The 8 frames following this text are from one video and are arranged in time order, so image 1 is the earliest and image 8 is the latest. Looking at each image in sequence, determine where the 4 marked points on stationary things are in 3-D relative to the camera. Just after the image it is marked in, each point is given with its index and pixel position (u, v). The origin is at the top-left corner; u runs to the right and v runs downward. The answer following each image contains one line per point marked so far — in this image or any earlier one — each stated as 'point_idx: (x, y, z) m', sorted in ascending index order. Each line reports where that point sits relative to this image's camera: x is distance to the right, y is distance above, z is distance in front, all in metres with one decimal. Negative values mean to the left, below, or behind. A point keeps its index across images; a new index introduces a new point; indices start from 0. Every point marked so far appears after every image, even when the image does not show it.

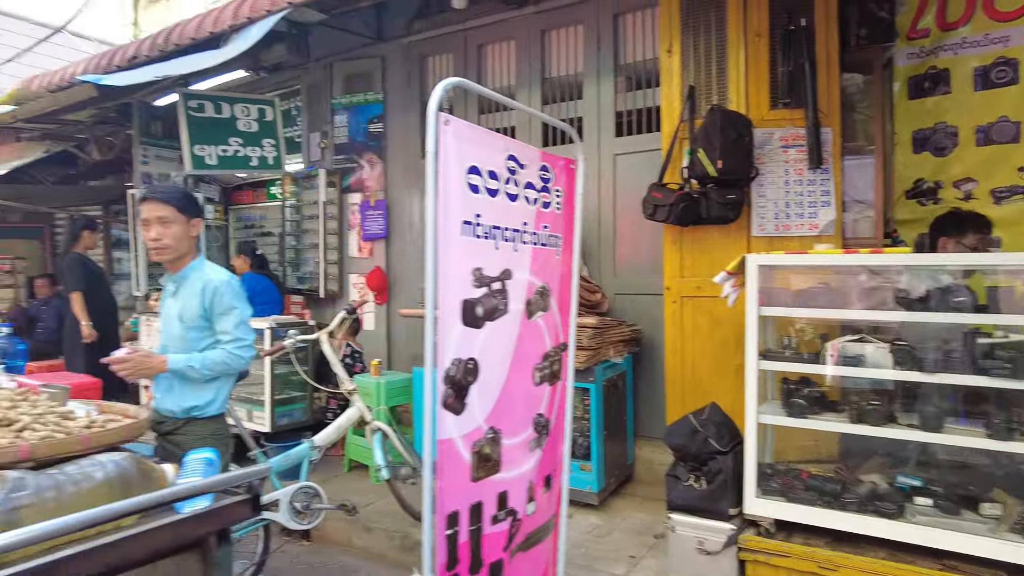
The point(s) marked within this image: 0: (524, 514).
0: (+0.1, -1.0, +3.0) m
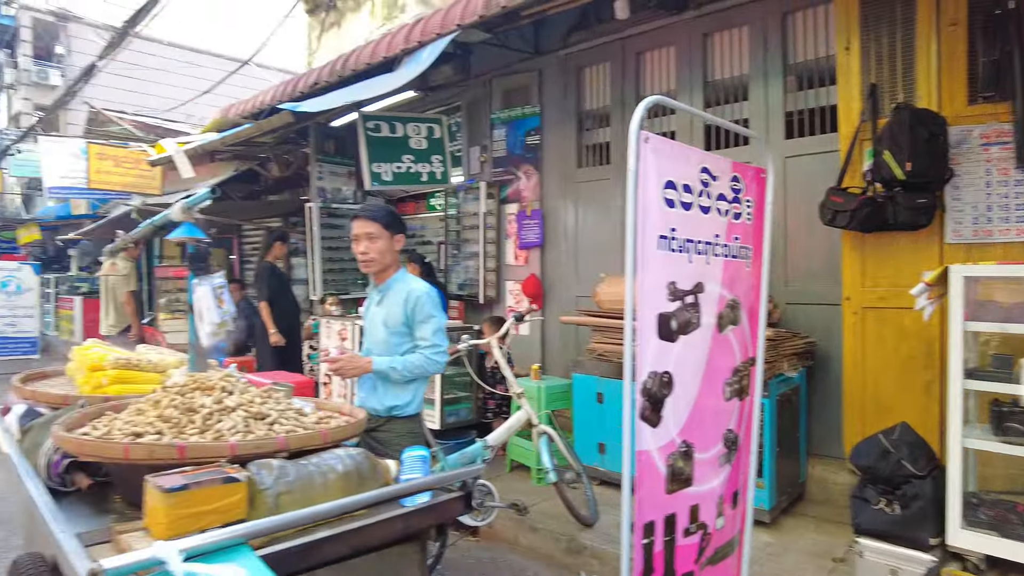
0: (+0.9, -1.1, +3.0) m
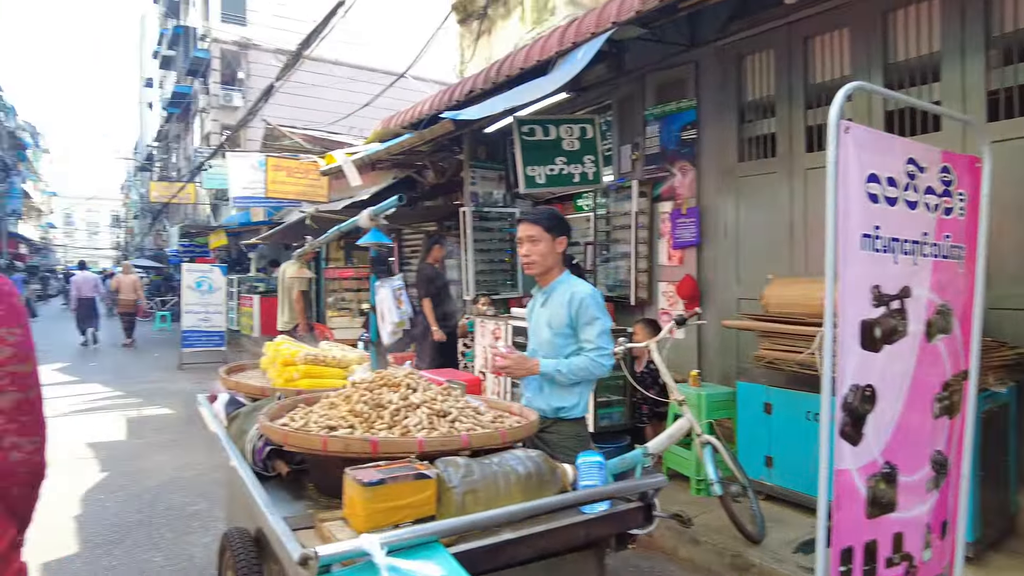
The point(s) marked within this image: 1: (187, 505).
0: (+1.7, -1.1, +2.7) m
1: (-2.9, -1.9, +5.7) m
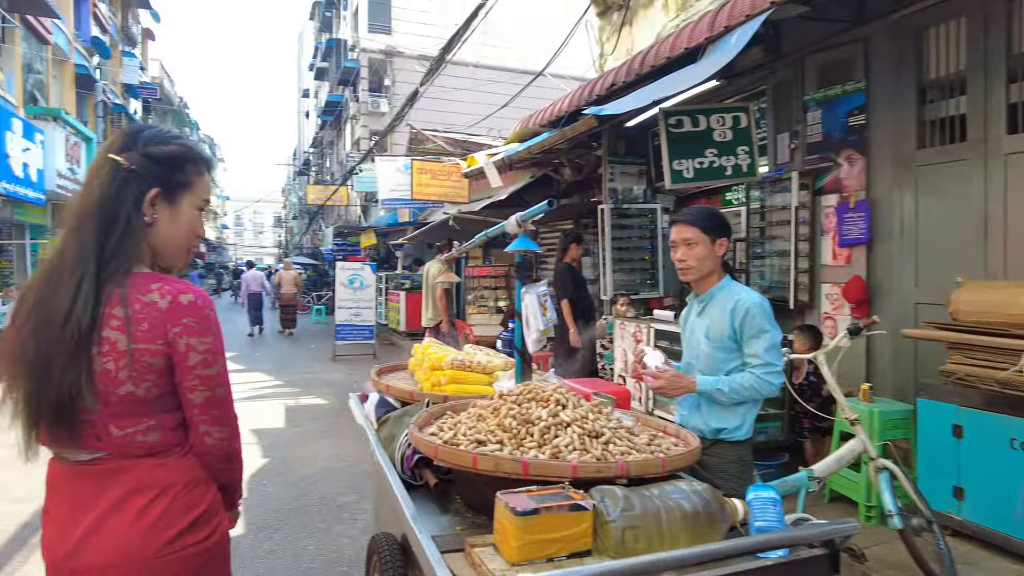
0: (+2.2, -1.2, +2.1) m
1: (-1.6, -1.9, +6.0) m
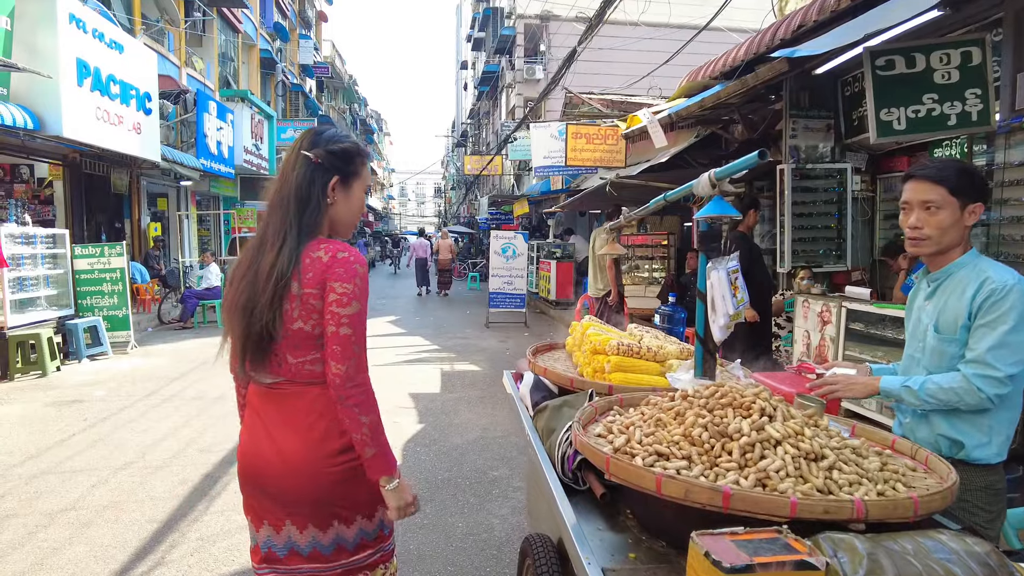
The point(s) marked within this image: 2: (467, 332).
0: (+2.7, -1.2, +1.2) m
1: (-0.2, -1.6, +5.9) m
2: (-0.9, -0.9, +13.1) m
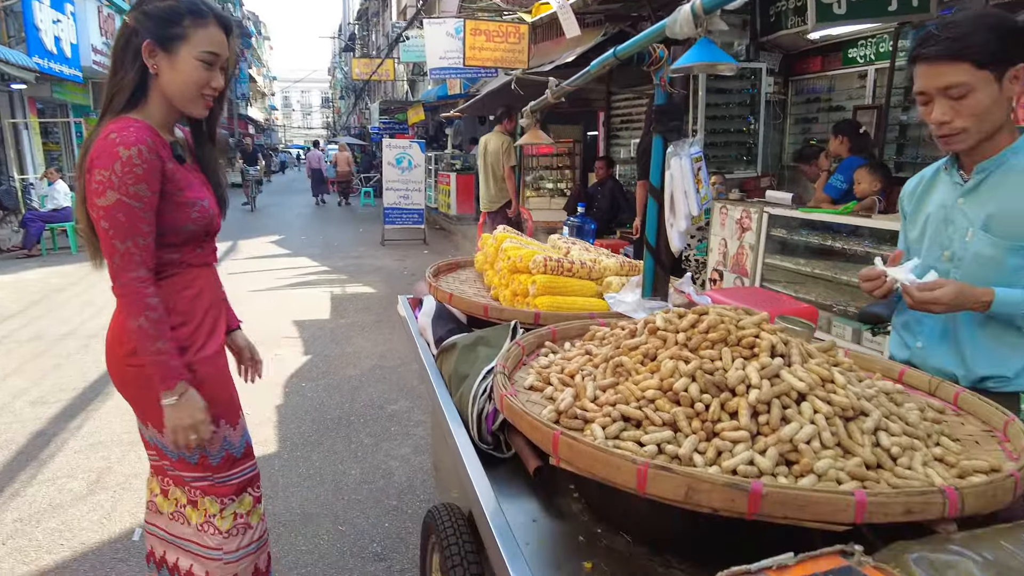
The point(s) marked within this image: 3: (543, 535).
0: (+2.6, -0.9, +1.0) m
1: (-1.0, -0.9, +5.2) m
2: (-2.8, +0.7, +12.1) m
3: (+0.1, -0.5, +1.5) m
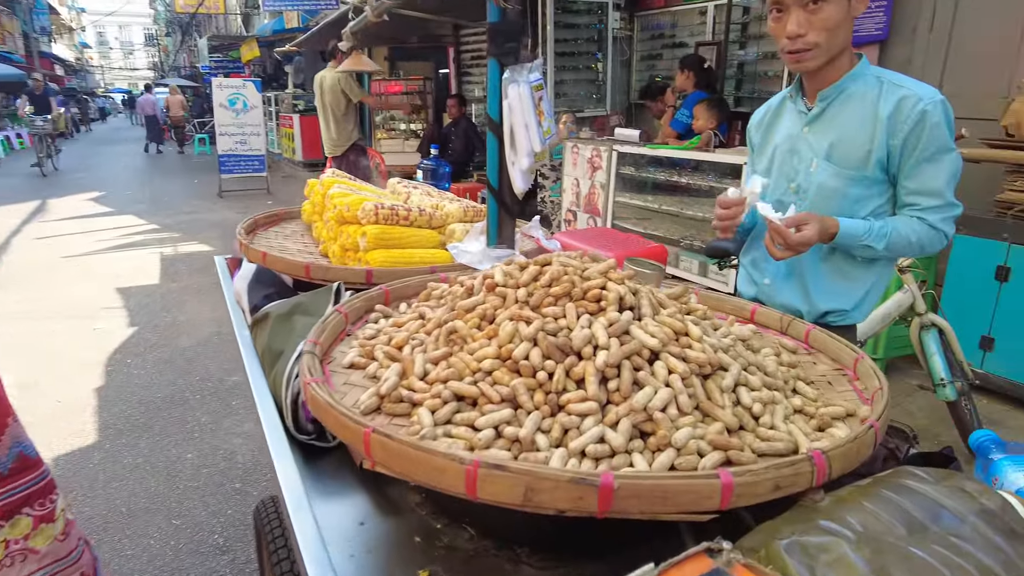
0: (+2.3, -0.7, +1.3) m
1: (-2.1, -0.6, +4.7) m
2: (-5.3, +1.4, +10.9) m
3: (-0.3, -0.5, +1.2) m
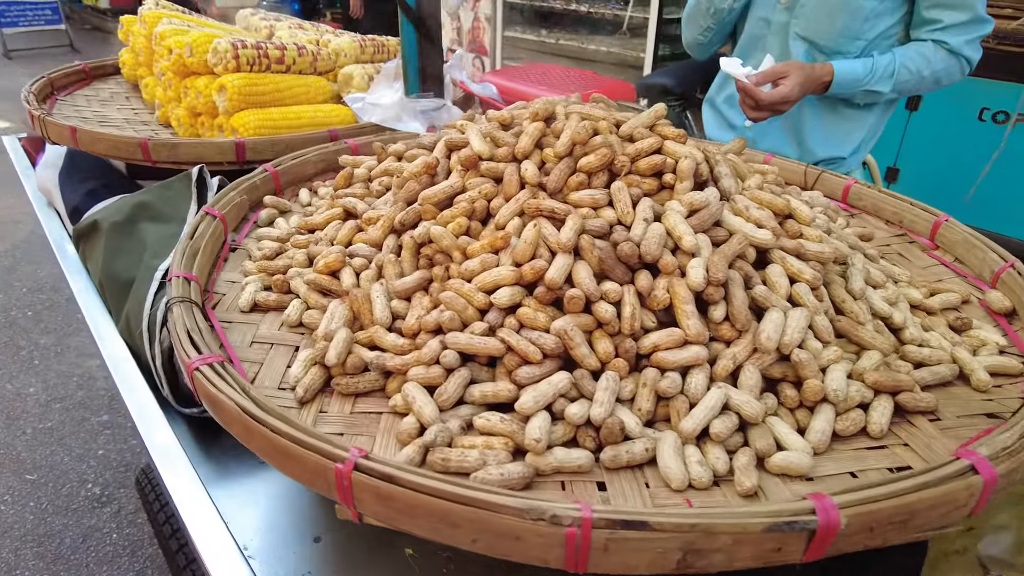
0: (+2.3, -0.3, +1.4) m
1: (-2.7, 0.0, +3.8) m
2: (-7.3, +2.9, +8.7) m
3: (-0.2, -0.3, +0.8) m
